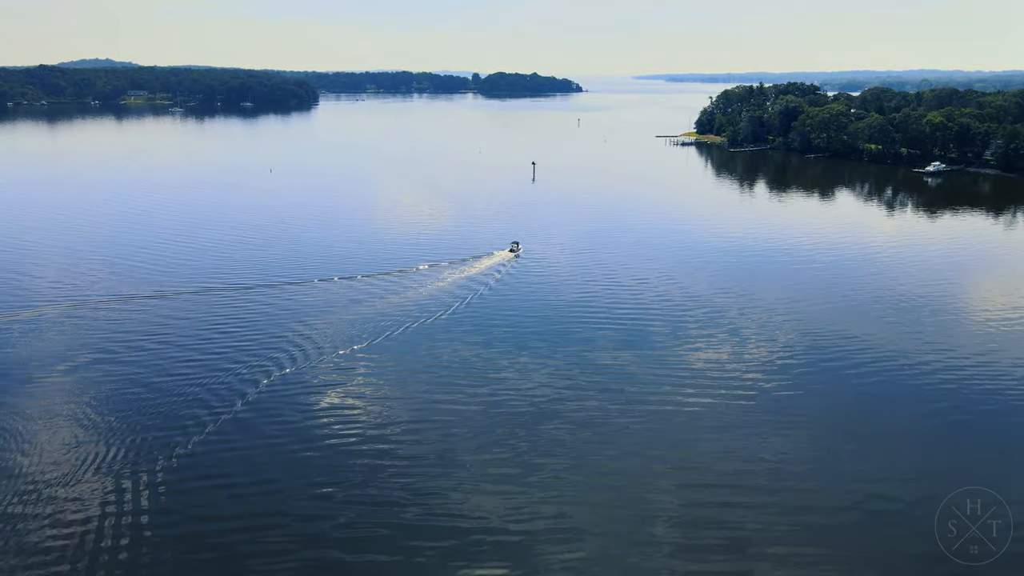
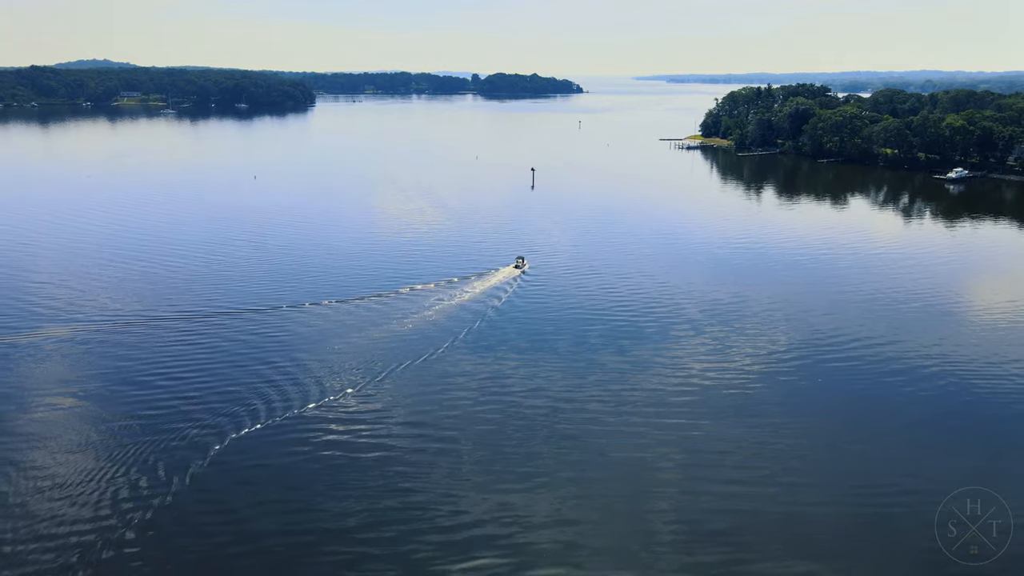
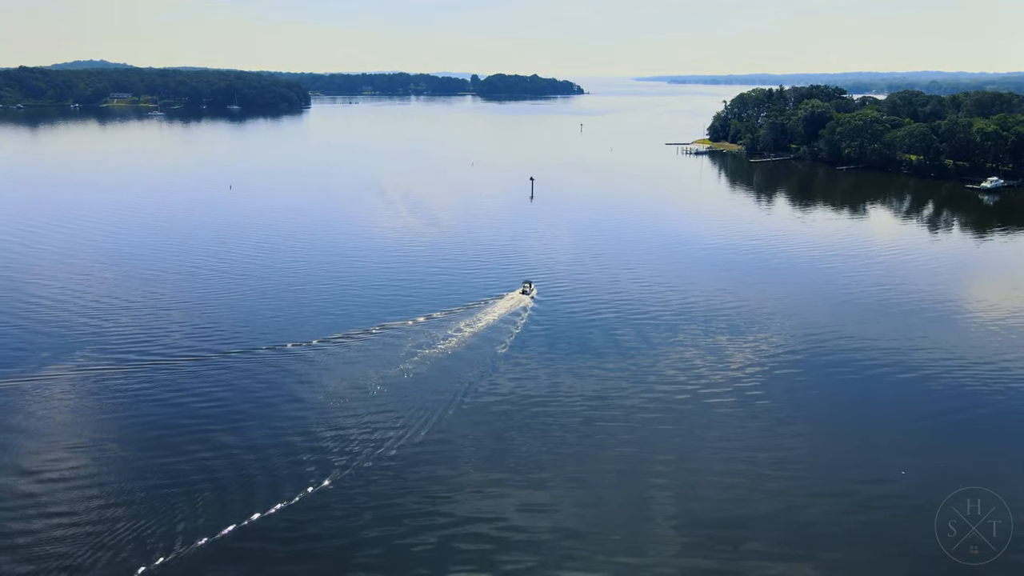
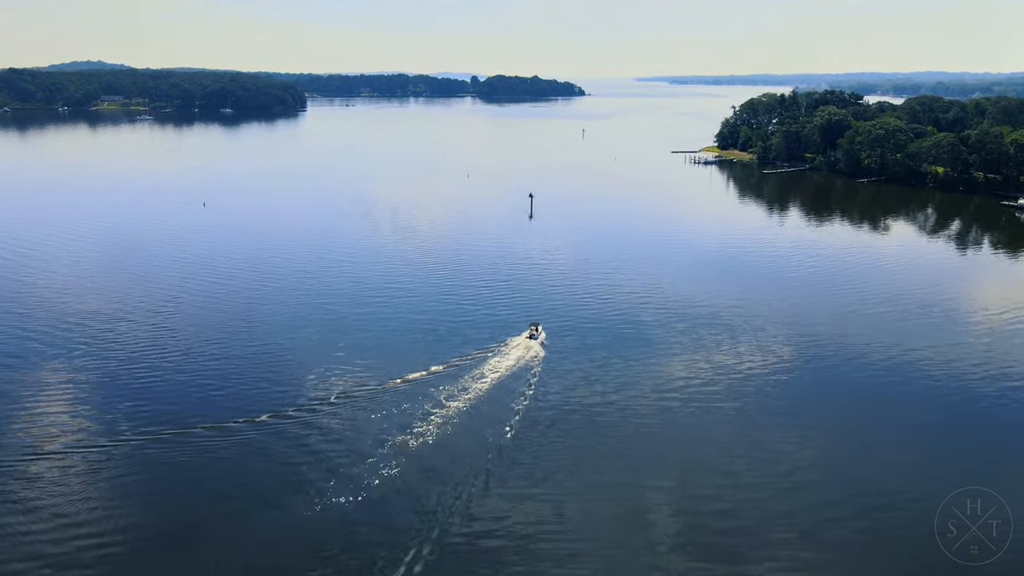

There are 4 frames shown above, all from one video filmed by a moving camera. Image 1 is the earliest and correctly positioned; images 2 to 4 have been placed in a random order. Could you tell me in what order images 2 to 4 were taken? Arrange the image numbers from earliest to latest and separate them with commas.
2, 3, 4
